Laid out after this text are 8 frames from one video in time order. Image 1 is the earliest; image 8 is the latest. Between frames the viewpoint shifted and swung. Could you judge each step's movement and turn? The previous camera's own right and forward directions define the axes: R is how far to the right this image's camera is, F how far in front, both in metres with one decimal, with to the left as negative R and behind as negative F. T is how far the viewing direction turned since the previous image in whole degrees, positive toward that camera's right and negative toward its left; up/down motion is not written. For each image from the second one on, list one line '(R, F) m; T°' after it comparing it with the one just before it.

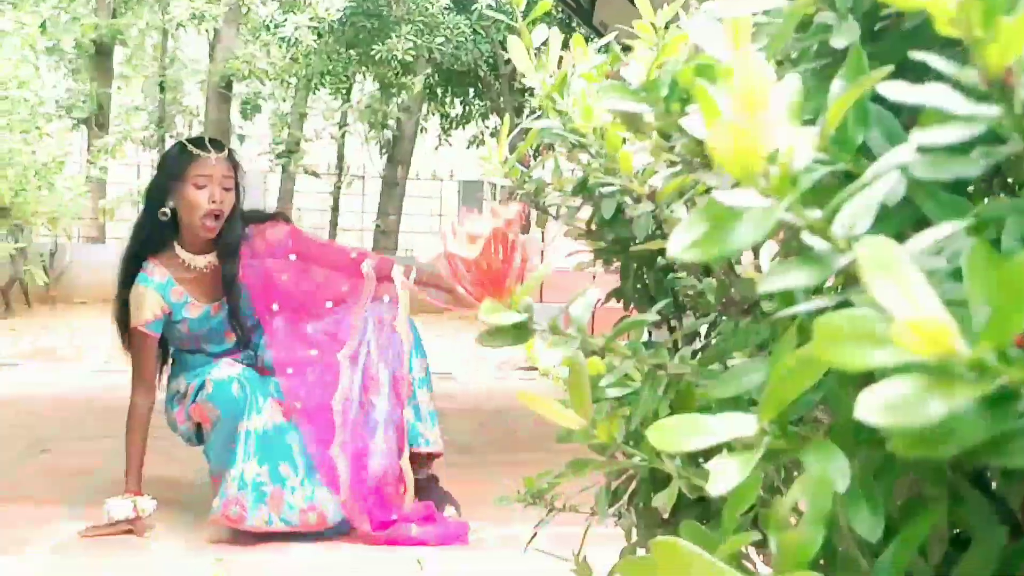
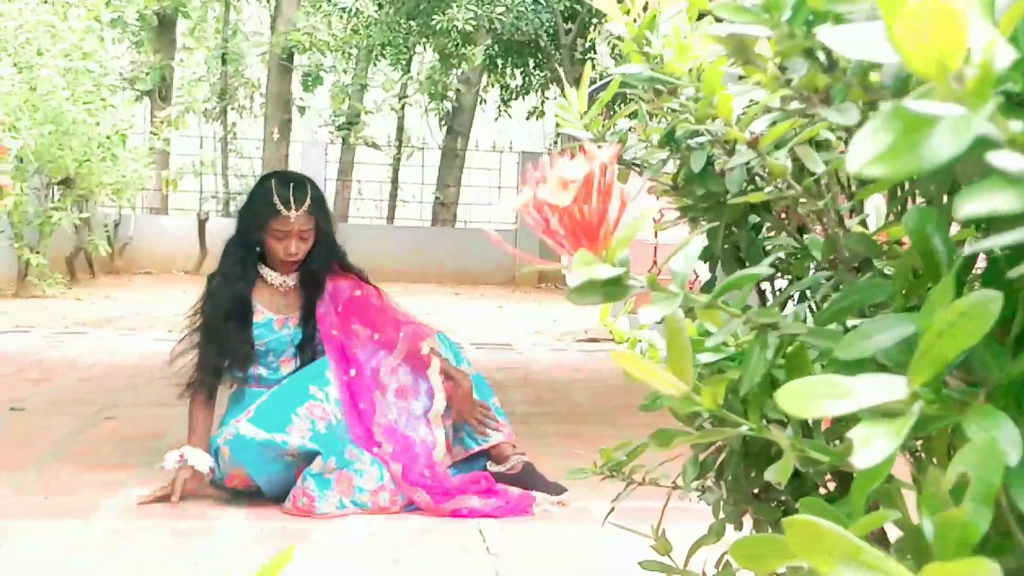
(0.0, 0.0) m; -3°
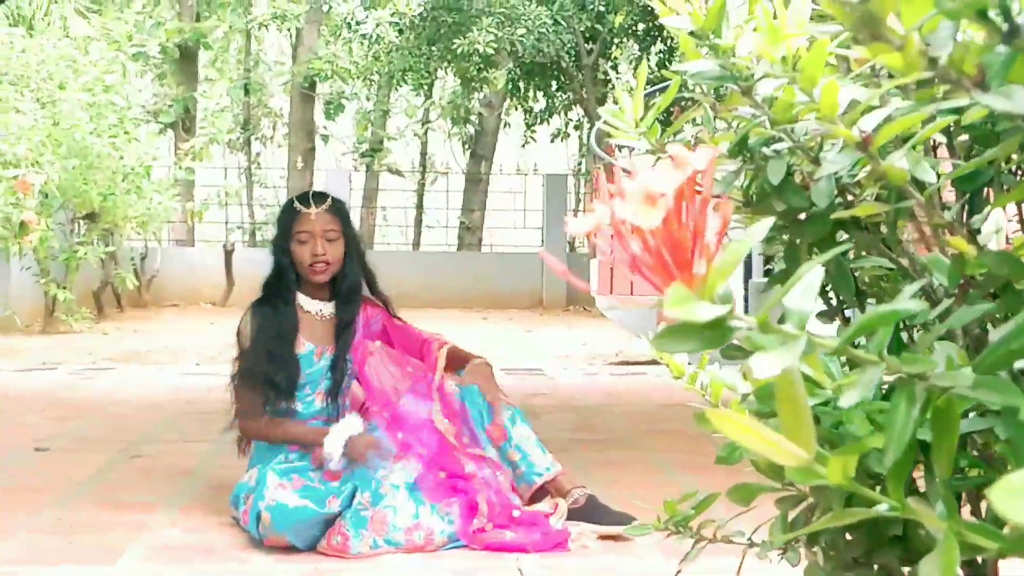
(0.0, 0.0) m; -1°
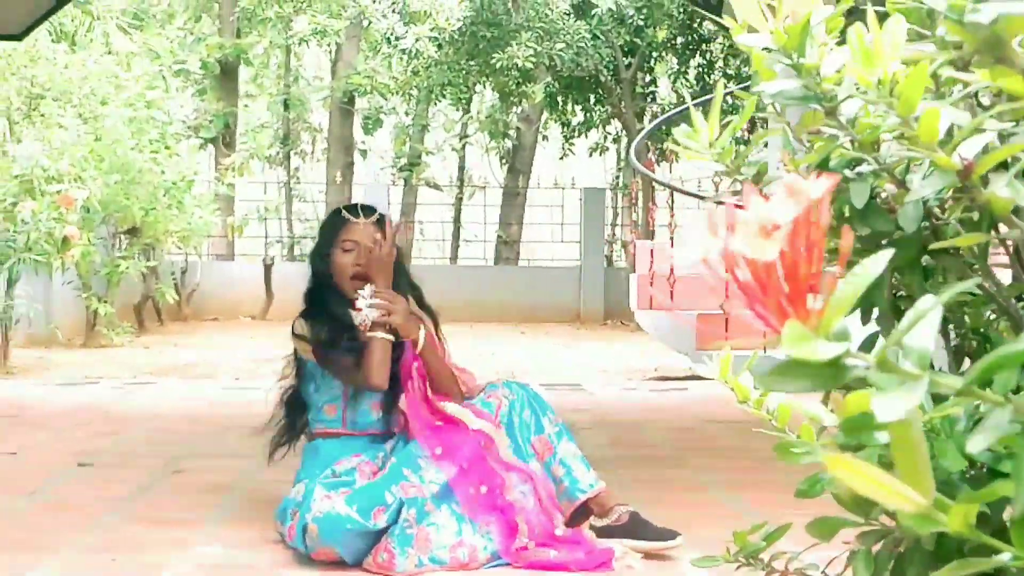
(0.0, 0.0) m; -2°
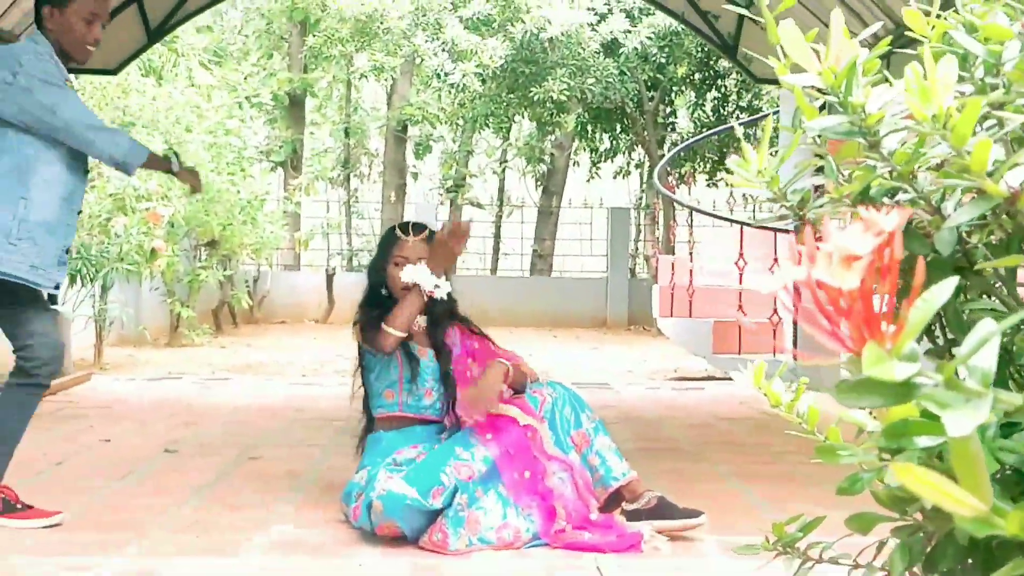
(0.0, -0.7) m; -1°
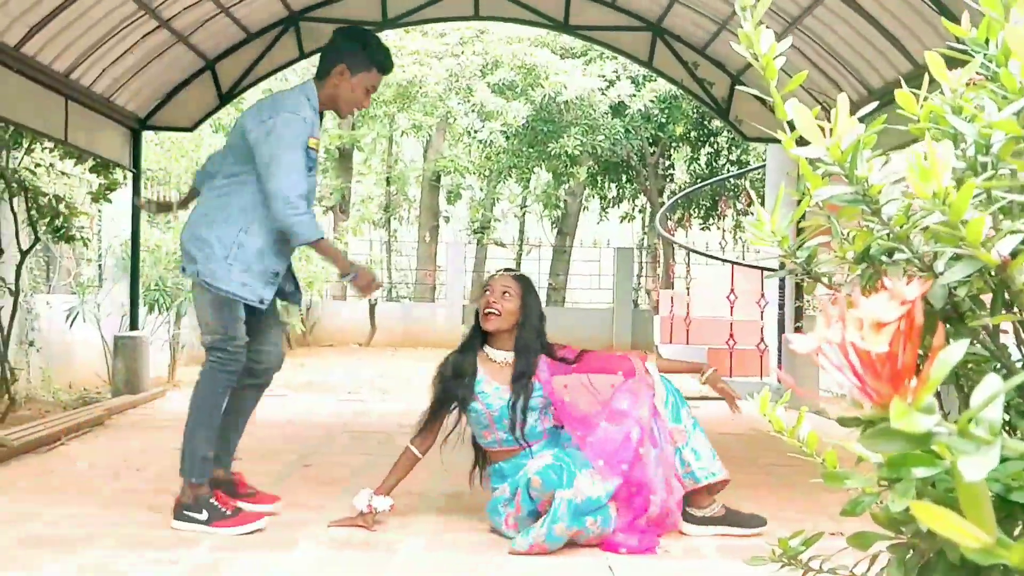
(-0.1, -0.9) m; 0°
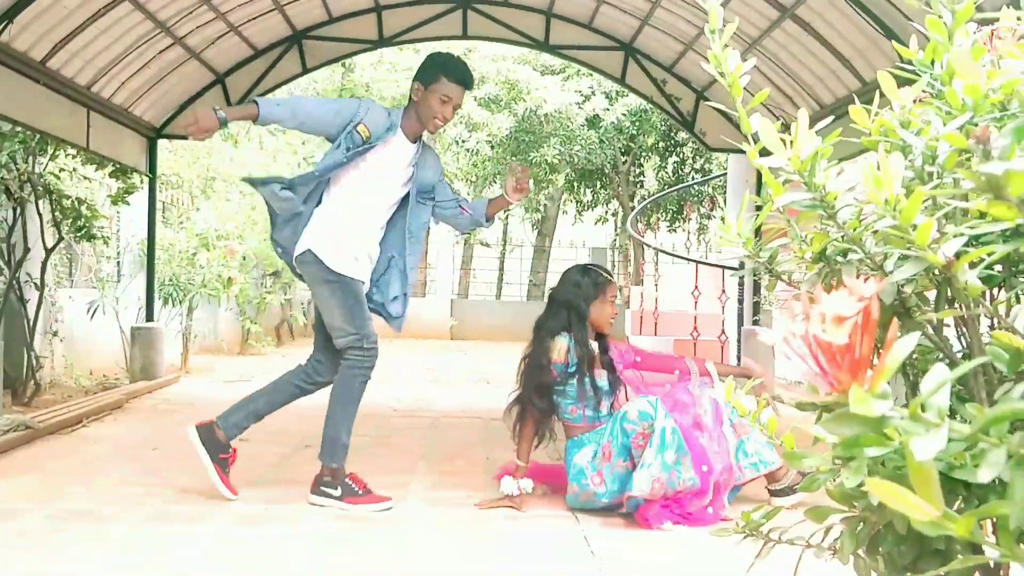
(-0.1, -0.7) m; +1°
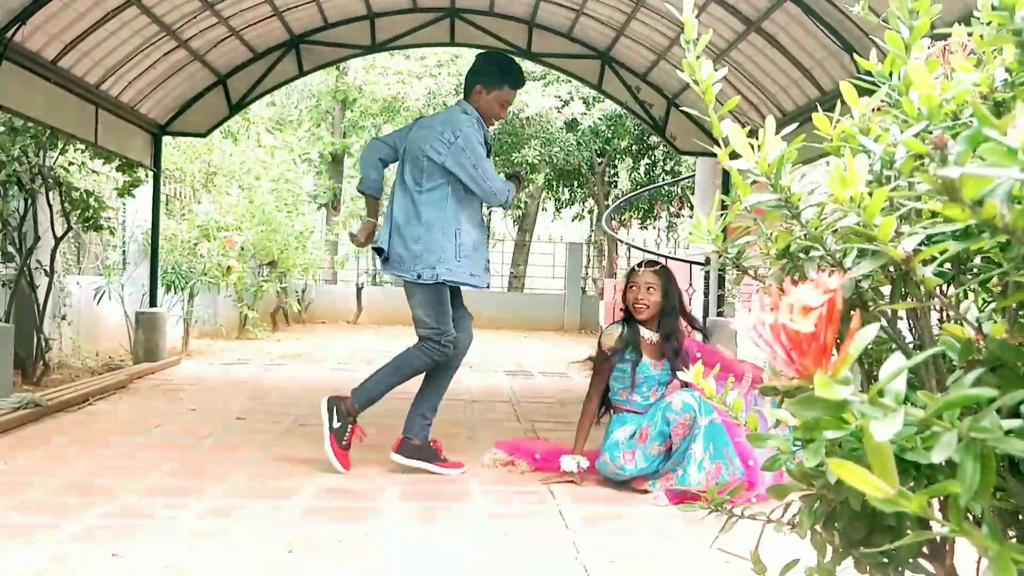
(-0.1, -0.5) m; +1°
